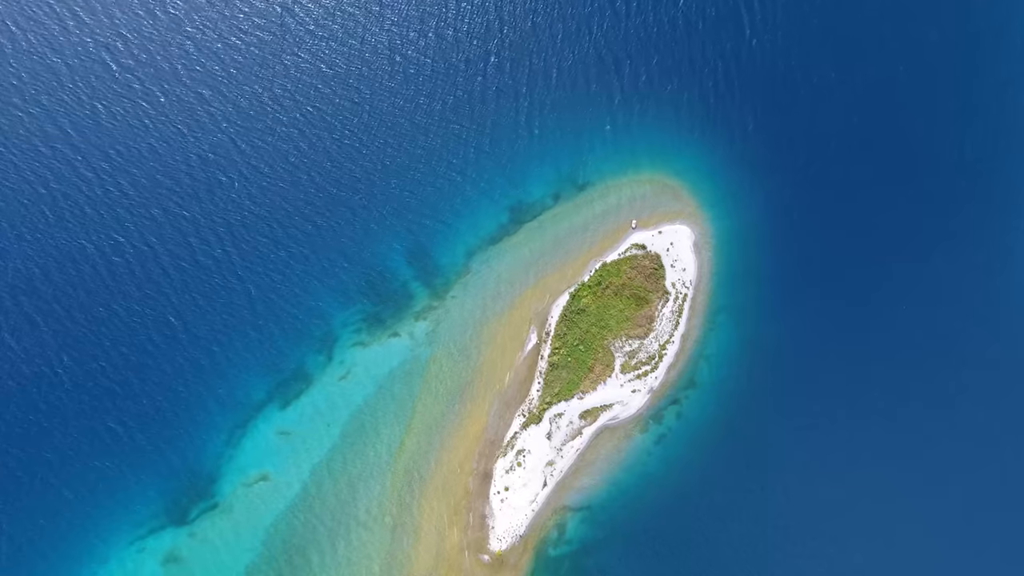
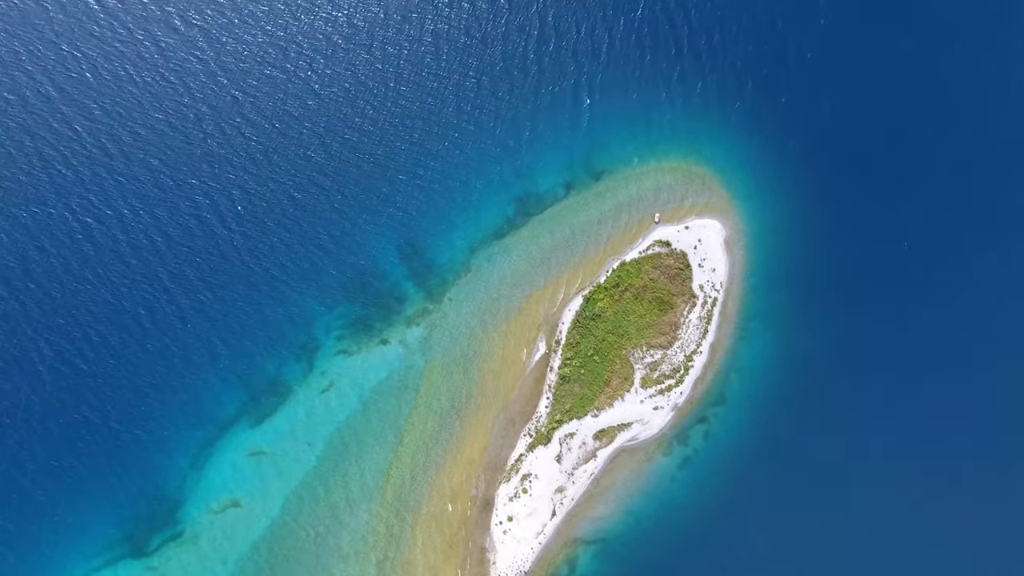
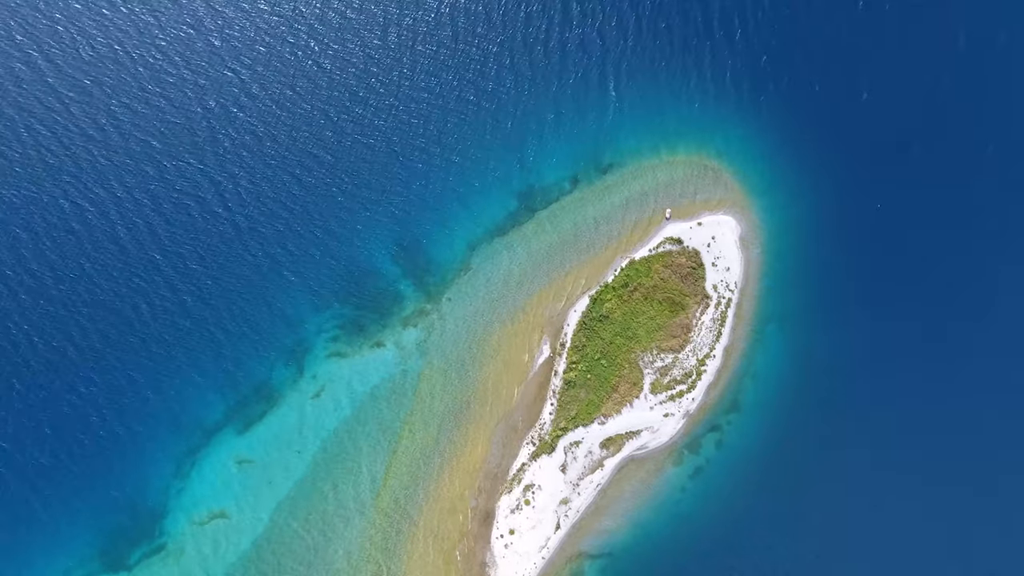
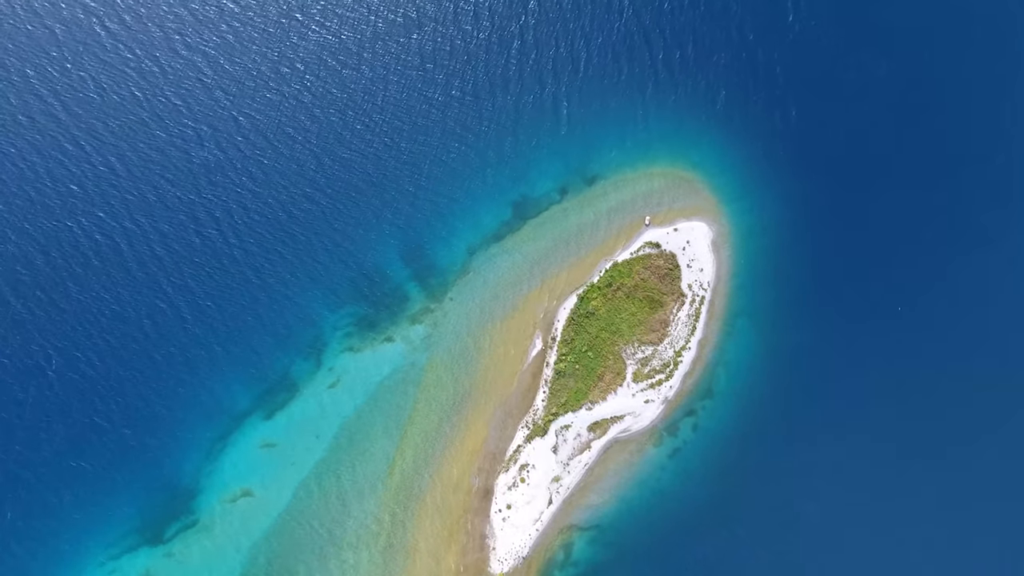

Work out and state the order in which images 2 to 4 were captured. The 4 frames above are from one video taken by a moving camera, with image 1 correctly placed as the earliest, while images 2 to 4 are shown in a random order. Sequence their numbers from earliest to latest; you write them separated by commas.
4, 2, 3
